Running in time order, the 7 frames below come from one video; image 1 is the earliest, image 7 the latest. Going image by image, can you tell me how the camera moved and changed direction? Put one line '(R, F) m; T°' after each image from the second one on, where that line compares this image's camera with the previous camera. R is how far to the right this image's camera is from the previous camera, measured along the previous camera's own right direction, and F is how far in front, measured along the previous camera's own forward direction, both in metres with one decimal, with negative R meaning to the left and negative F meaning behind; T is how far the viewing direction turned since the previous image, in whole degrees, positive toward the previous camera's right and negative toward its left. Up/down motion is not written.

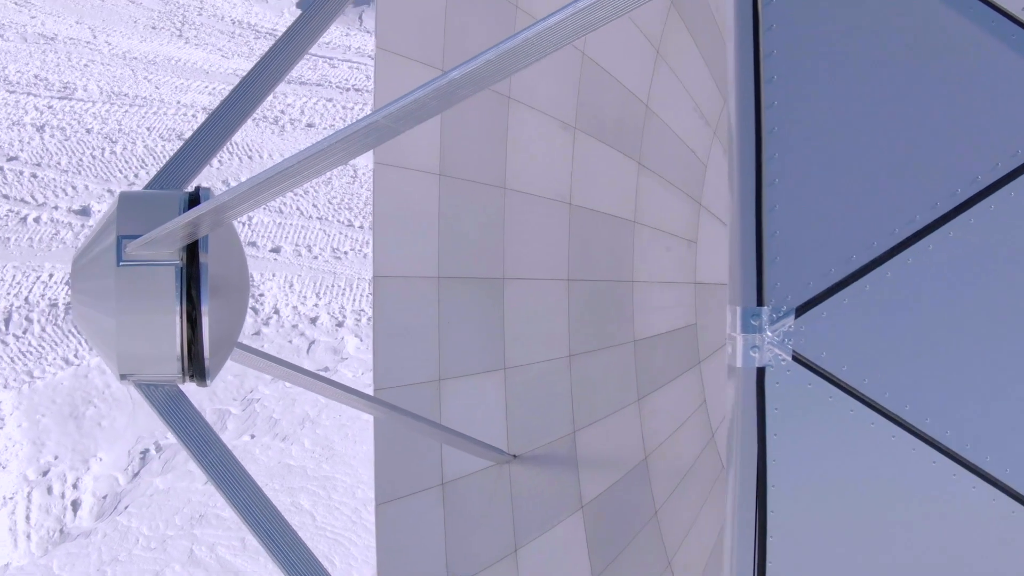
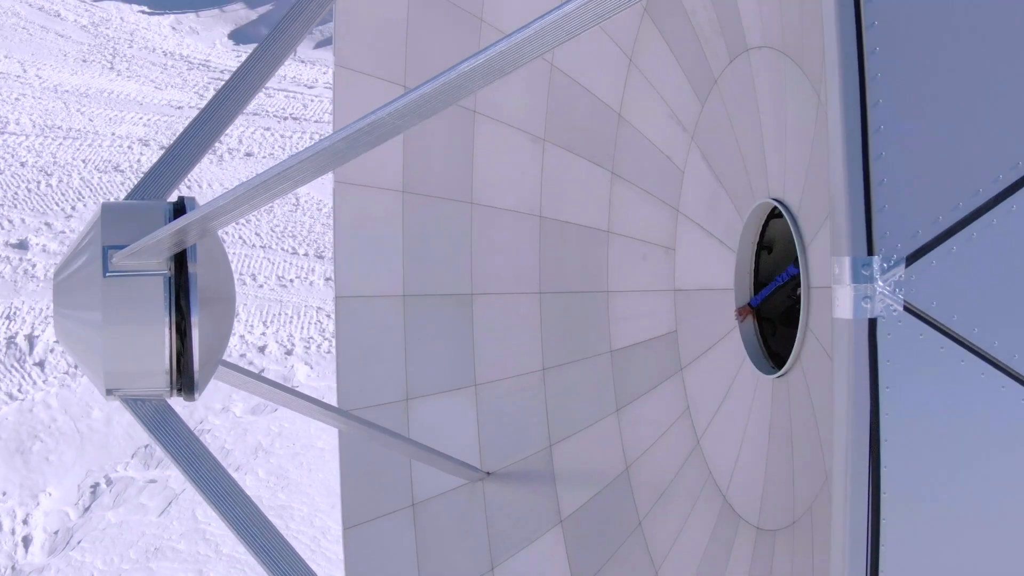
(-0.6, +0.3) m; +3°
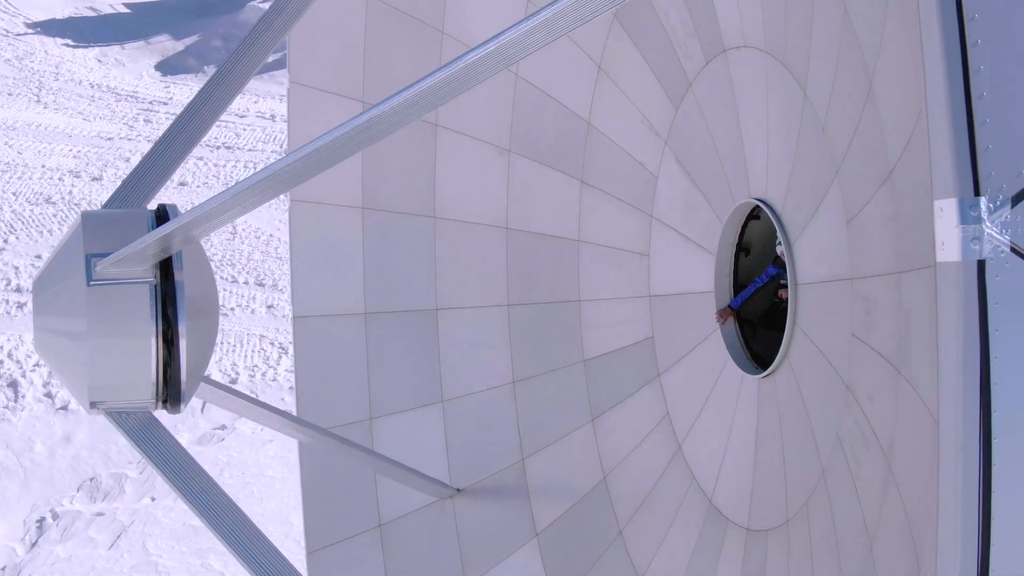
(-0.5, +0.2) m; +3°
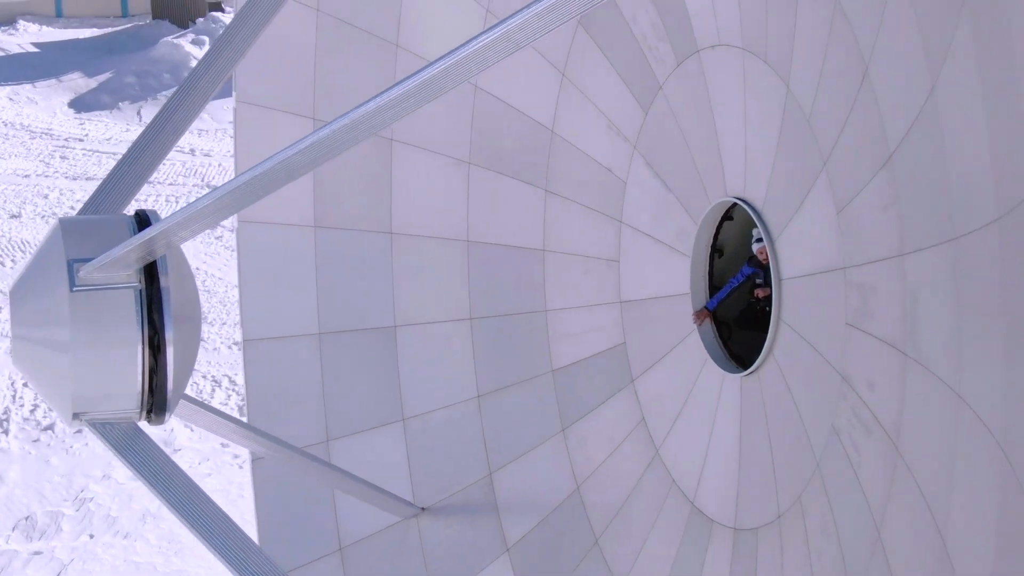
(-0.6, +0.2) m; +3°
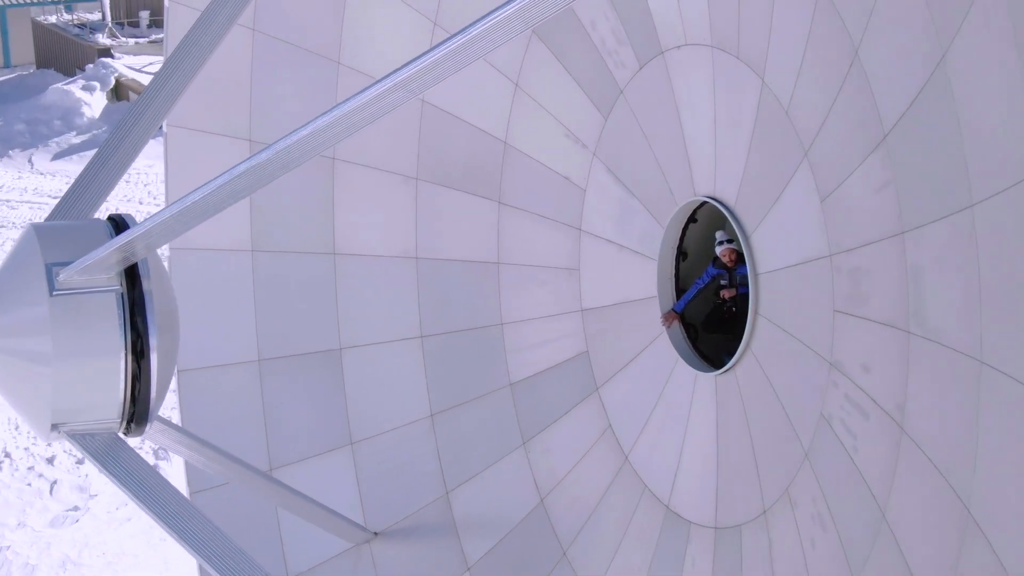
(-0.8, +0.2) m; +5°
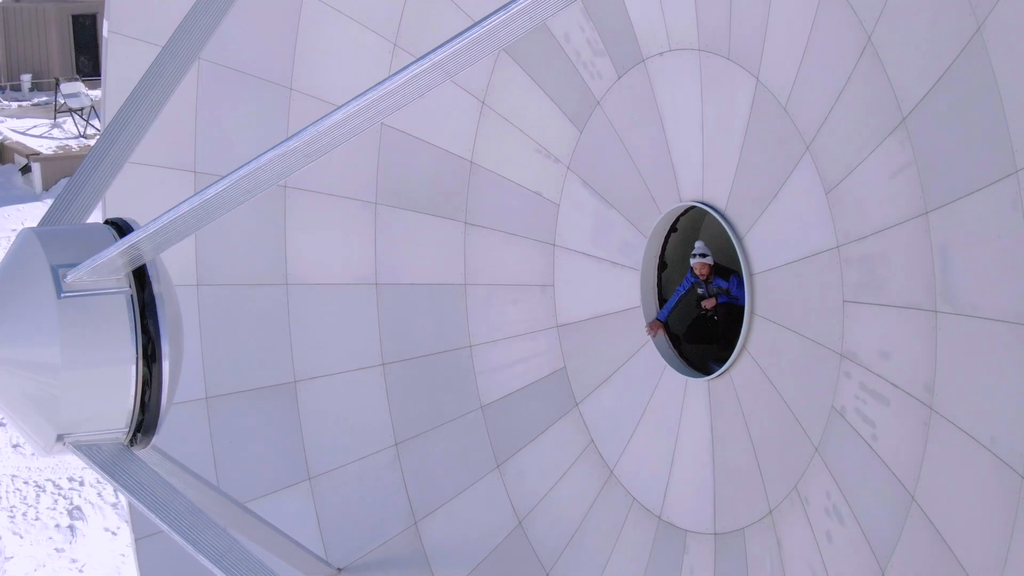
(-1.0, +0.3) m; +4°
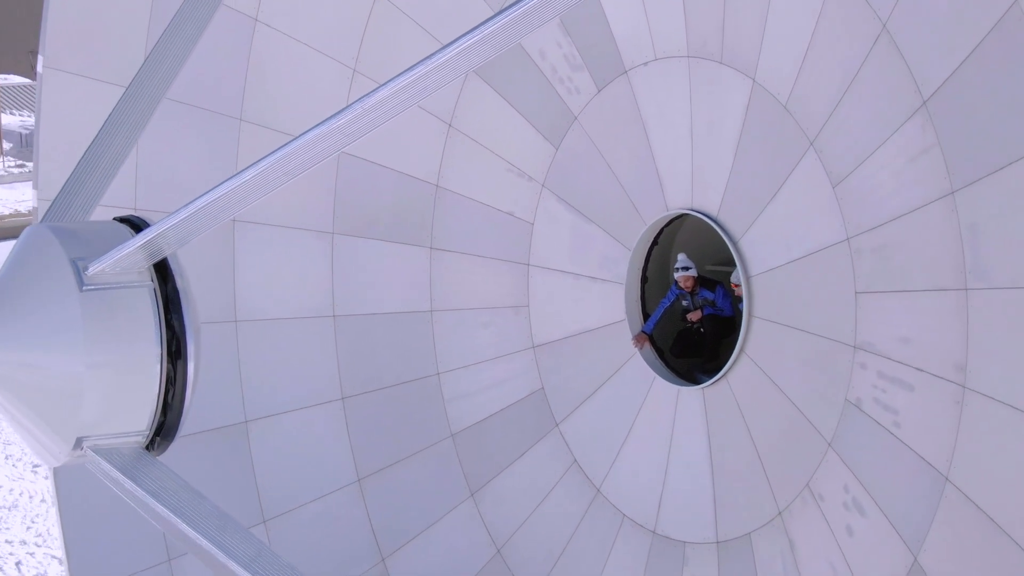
(-1.1, +0.3) m; +4°
